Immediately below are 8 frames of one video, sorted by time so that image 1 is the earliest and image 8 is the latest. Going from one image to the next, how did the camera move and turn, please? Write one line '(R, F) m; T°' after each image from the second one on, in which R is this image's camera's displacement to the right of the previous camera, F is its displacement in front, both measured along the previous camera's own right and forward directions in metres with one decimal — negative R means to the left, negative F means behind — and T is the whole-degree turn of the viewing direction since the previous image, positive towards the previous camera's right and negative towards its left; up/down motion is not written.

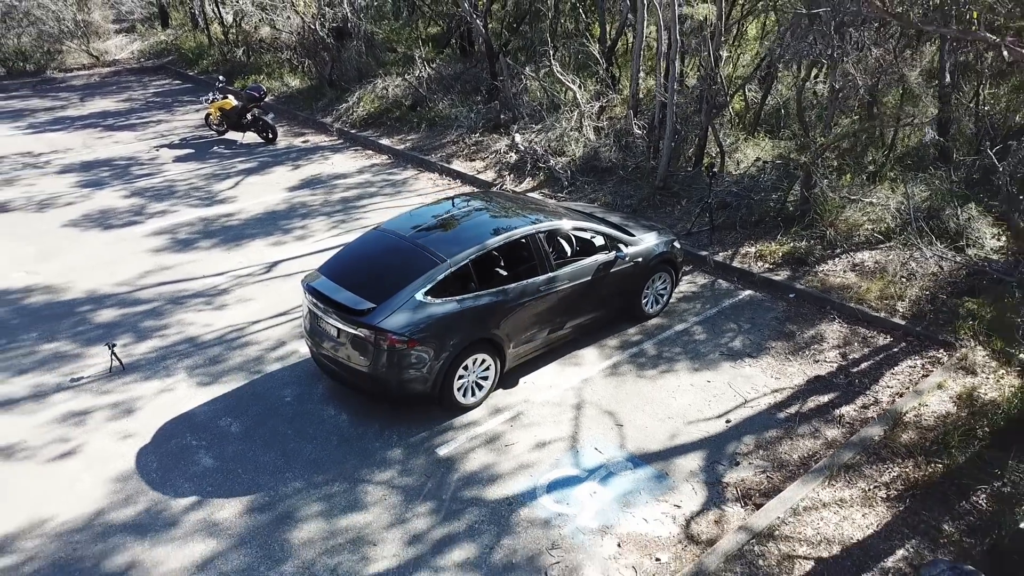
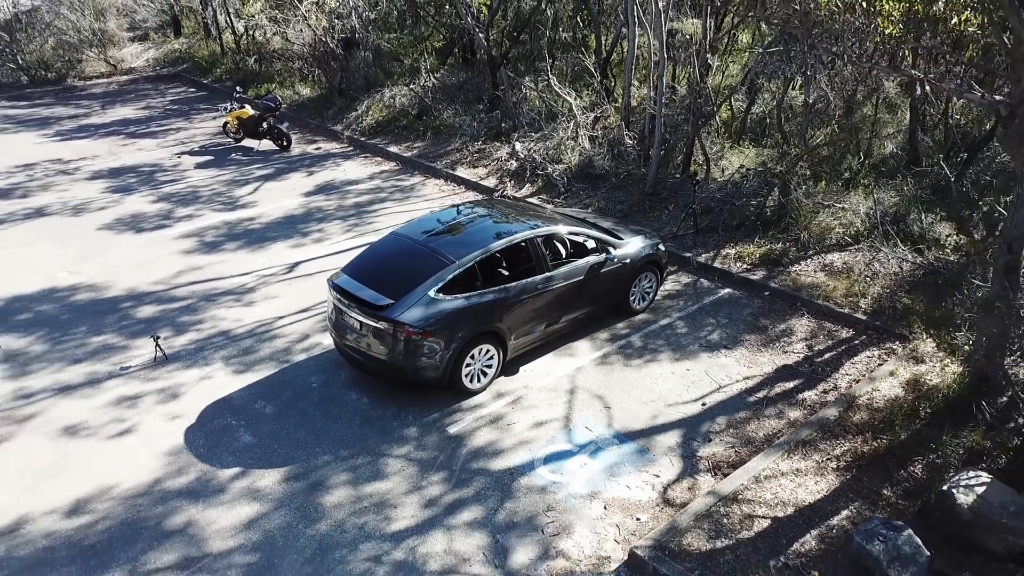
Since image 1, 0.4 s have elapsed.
(0.0, -0.7) m; 0°
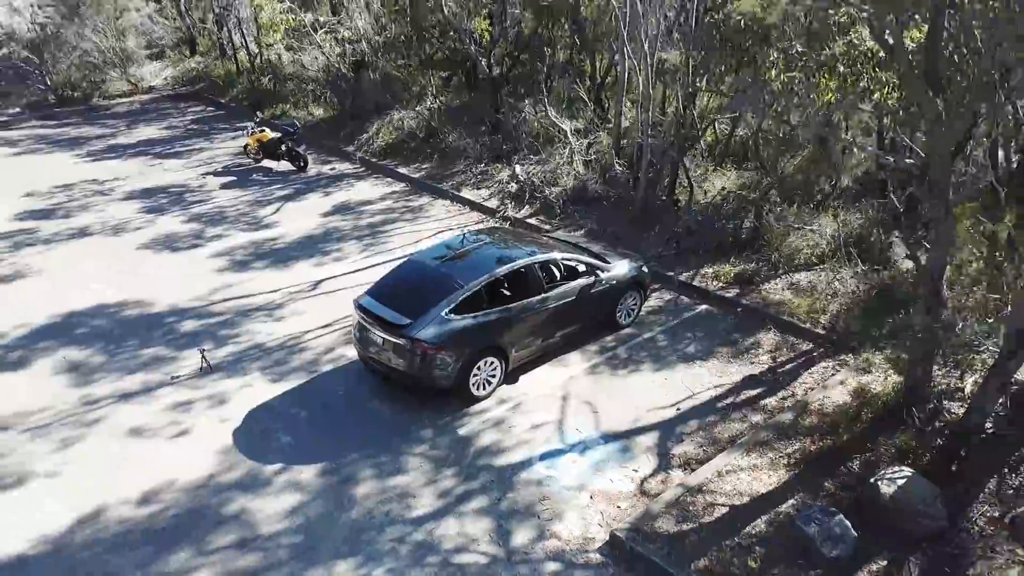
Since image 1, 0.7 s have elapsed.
(0.0, -1.0) m; 0°
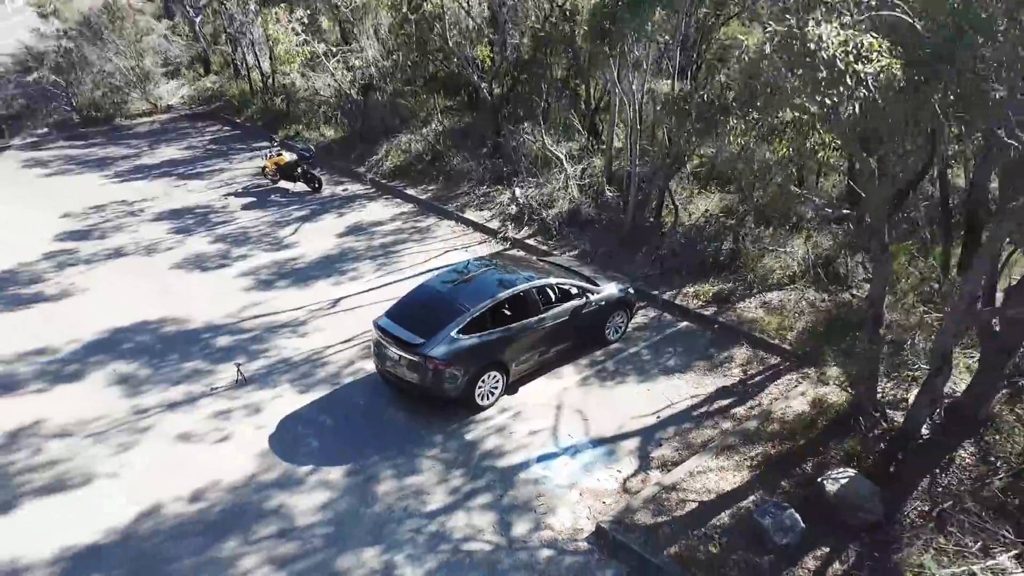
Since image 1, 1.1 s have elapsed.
(0.0, -1.0) m; 0°
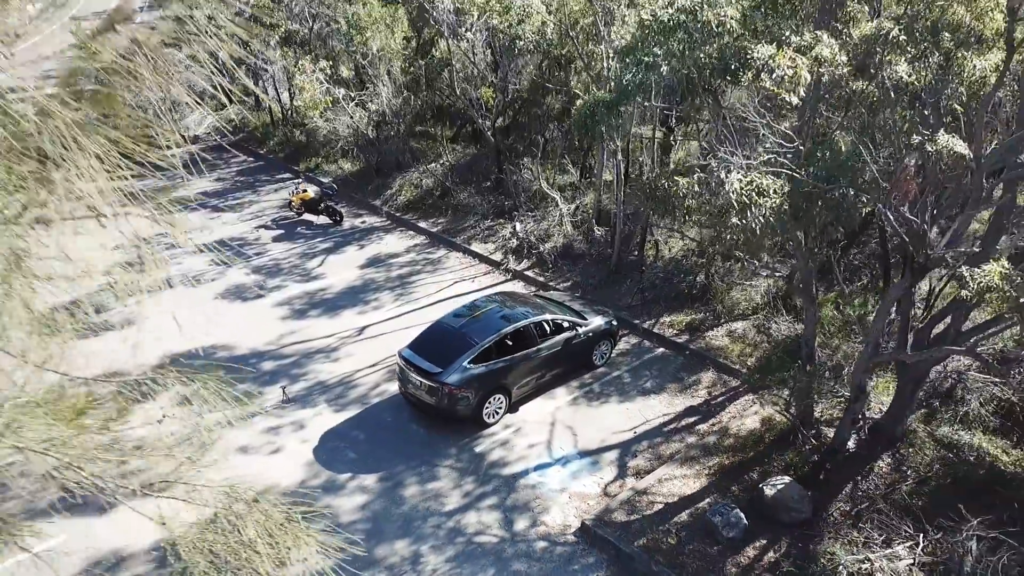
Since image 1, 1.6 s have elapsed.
(0.0, -1.7) m; 0°
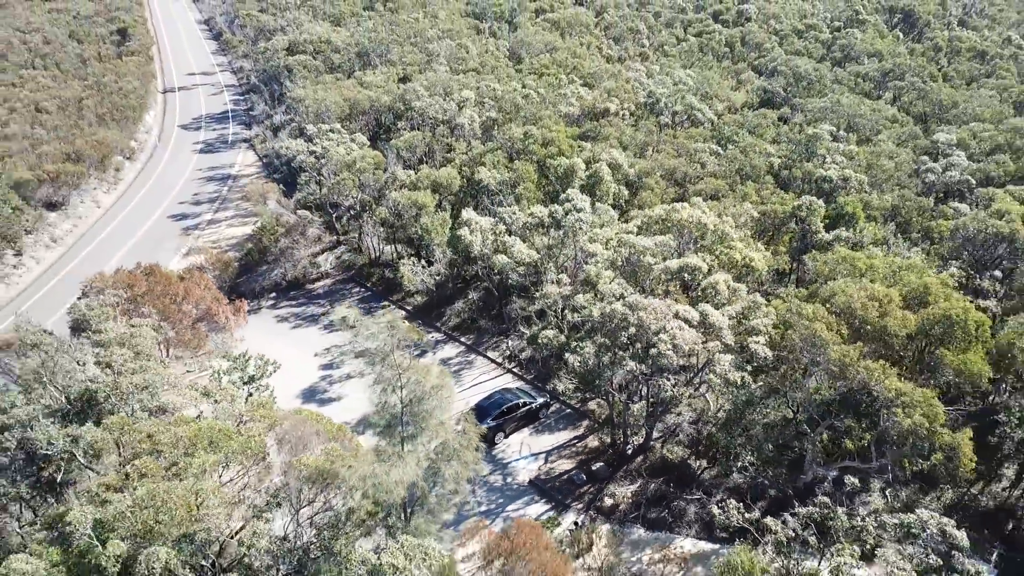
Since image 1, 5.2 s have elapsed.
(+0.1, -16.0) m; 0°
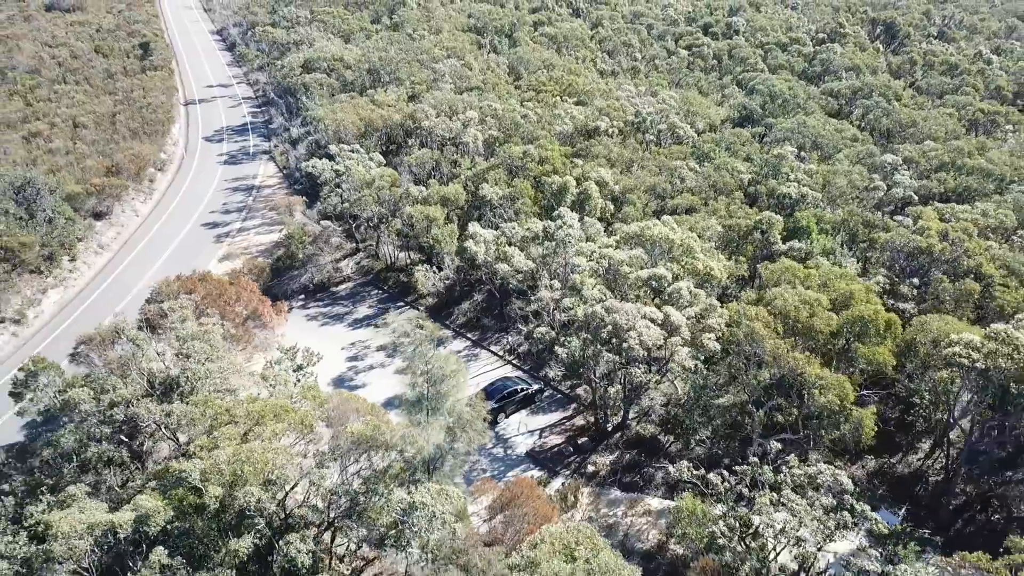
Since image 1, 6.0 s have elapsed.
(0.0, -5.0) m; 0°
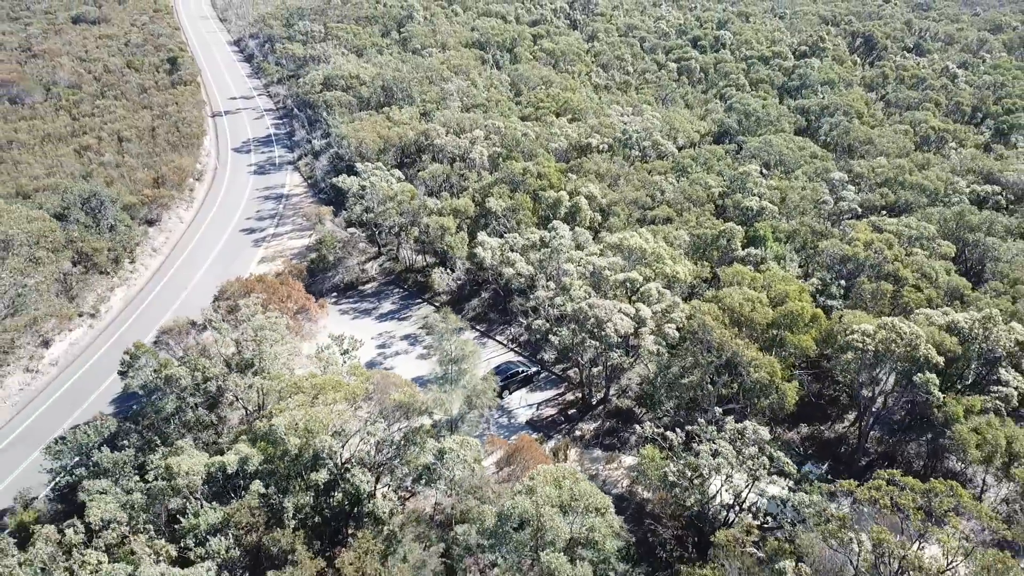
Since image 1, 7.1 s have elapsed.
(-0.2, -6.8) m; 0°
